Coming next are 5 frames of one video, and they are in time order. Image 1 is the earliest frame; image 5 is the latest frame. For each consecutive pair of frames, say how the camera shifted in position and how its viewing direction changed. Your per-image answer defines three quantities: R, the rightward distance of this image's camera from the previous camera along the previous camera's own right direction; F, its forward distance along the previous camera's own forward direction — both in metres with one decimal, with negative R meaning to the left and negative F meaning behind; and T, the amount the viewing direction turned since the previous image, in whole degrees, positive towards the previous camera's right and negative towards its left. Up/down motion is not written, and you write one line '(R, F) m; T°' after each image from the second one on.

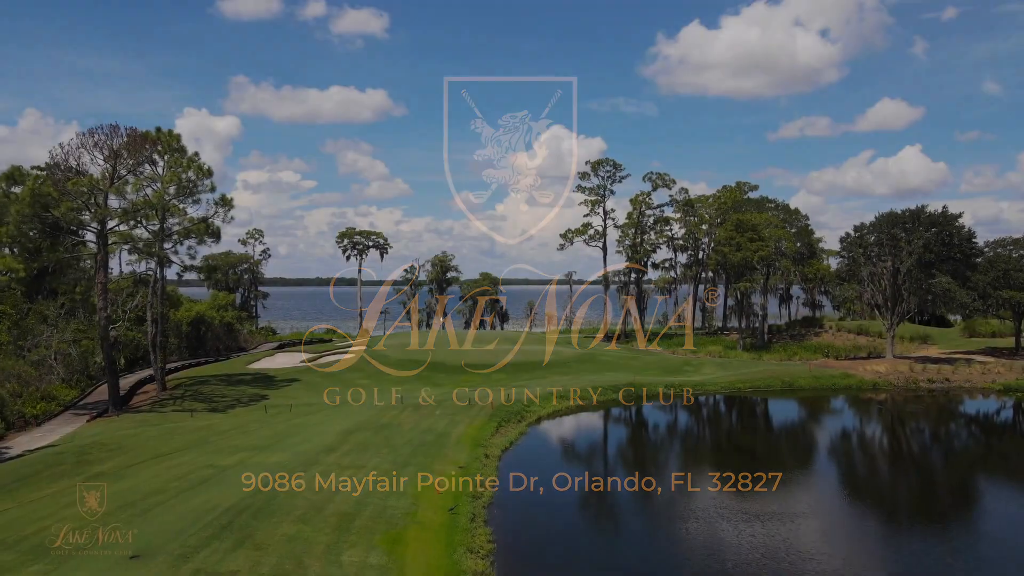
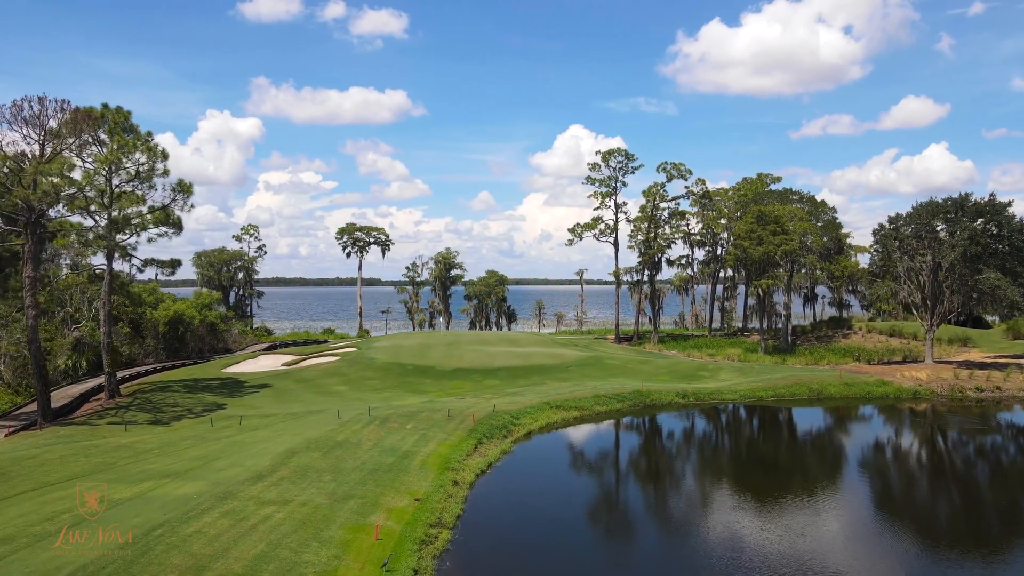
(+1.3, +3.0) m; -2°
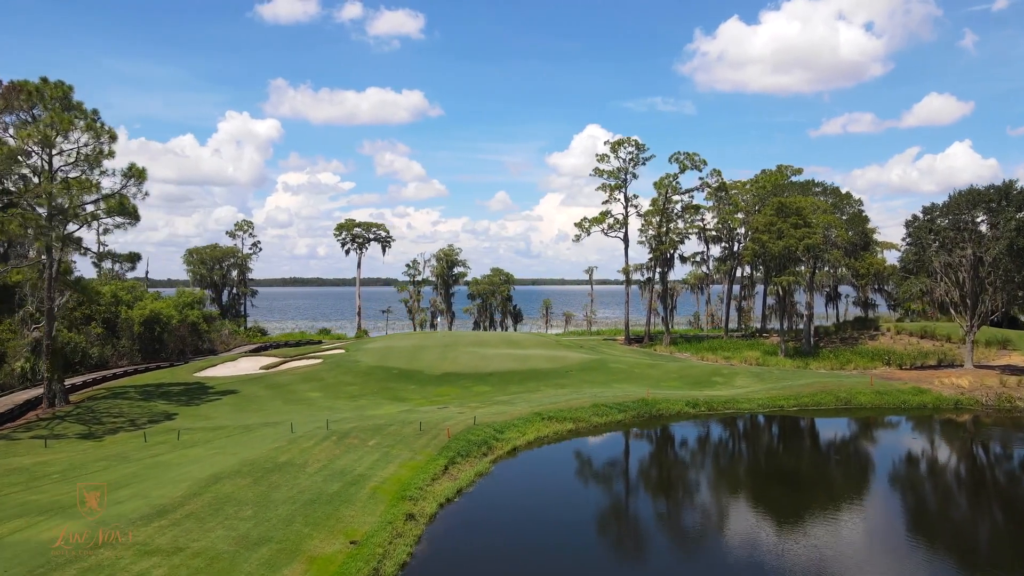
(+1.2, +2.7) m; -2°
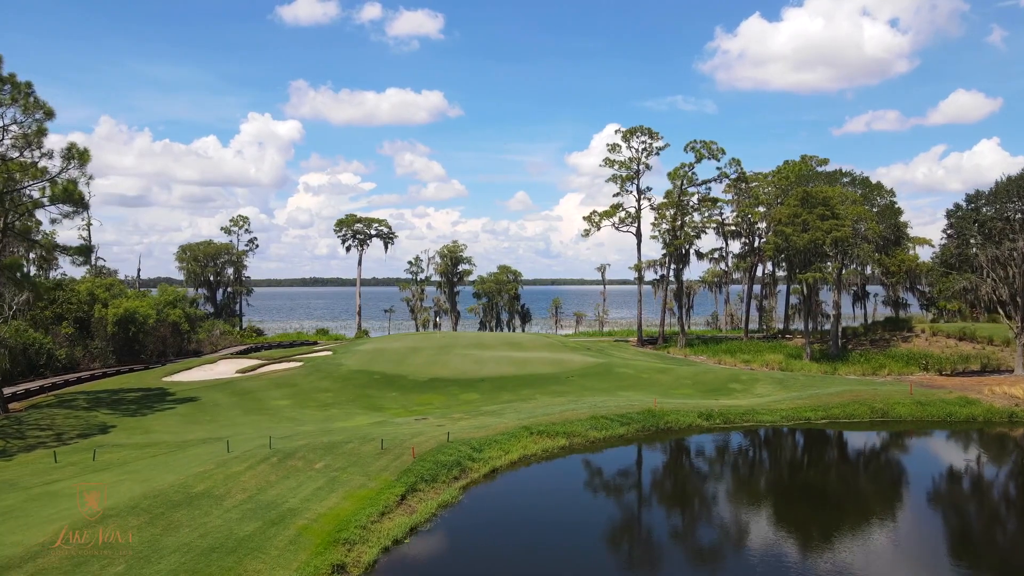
(+1.2, +2.7) m; -2°
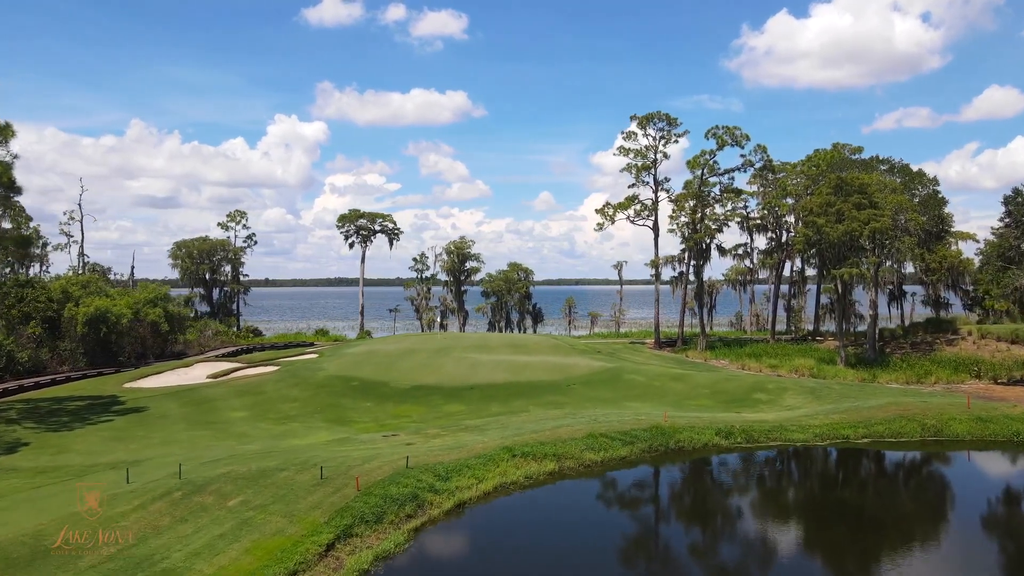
(+1.4, +2.9) m; -2°
